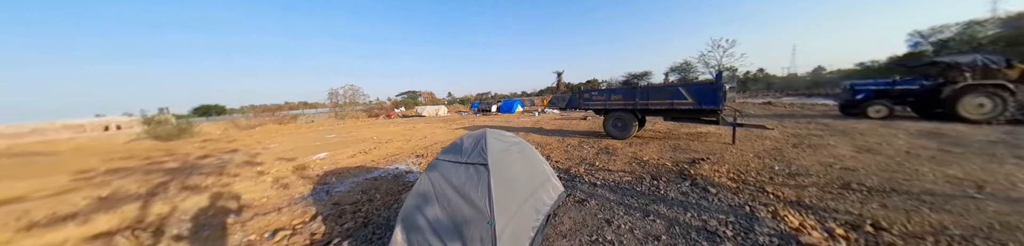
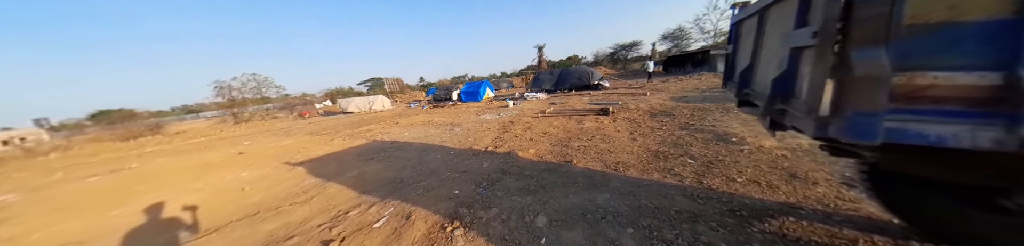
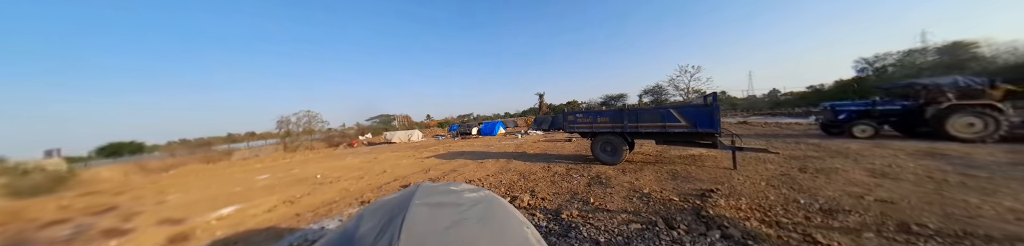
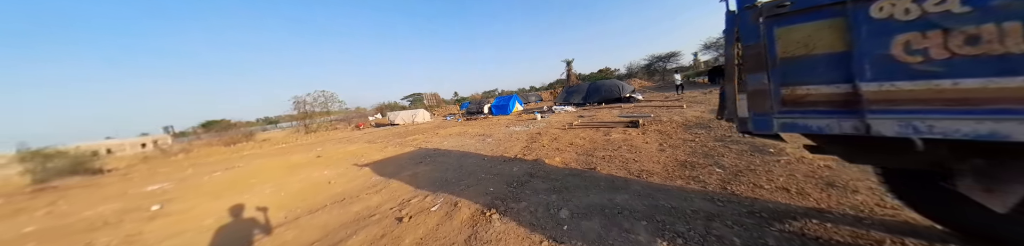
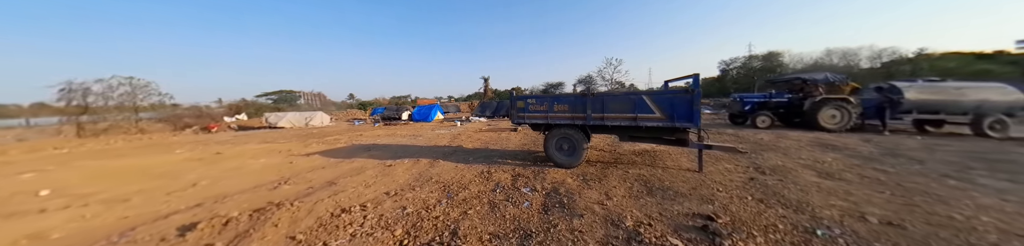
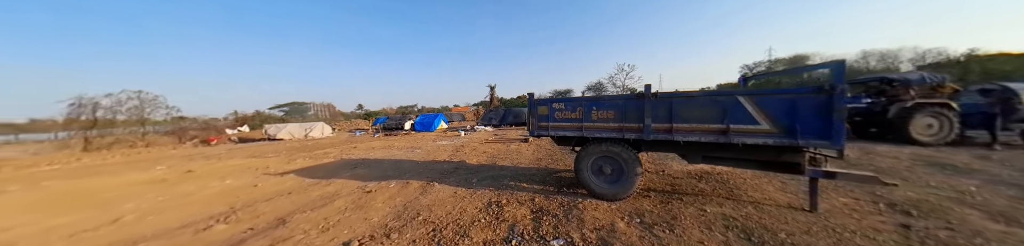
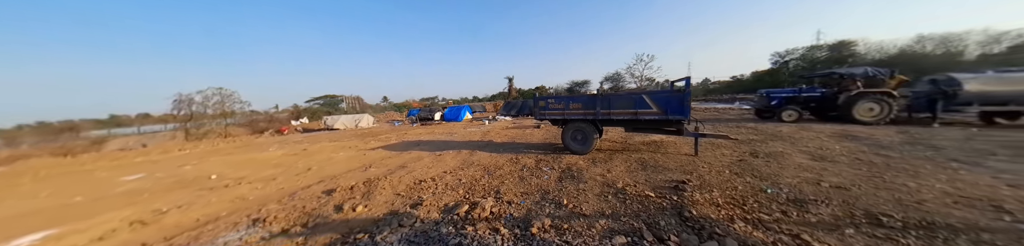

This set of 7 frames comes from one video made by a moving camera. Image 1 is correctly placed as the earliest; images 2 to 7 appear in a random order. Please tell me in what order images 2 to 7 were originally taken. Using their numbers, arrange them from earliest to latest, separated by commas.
3, 7, 5, 6, 4, 2
